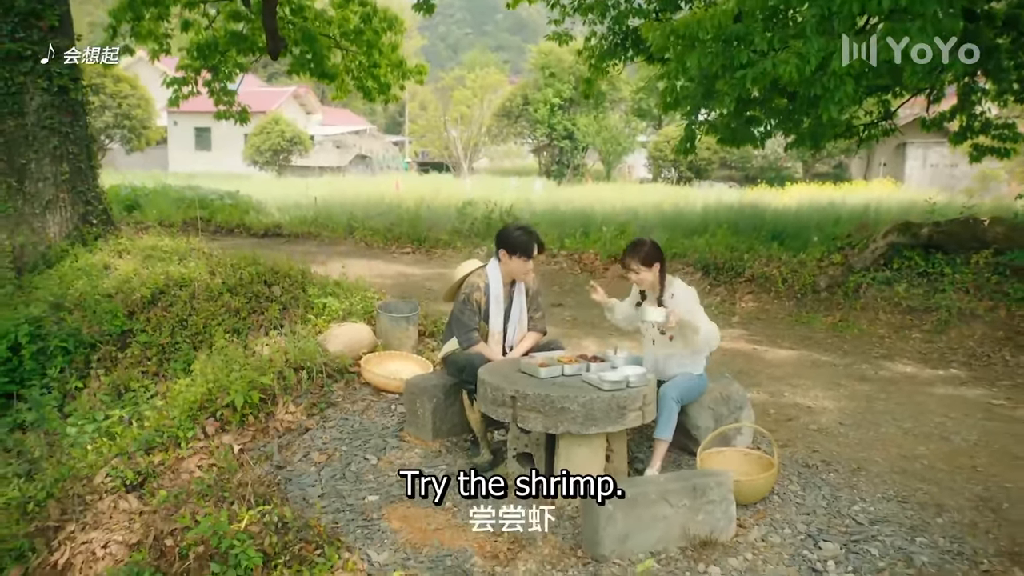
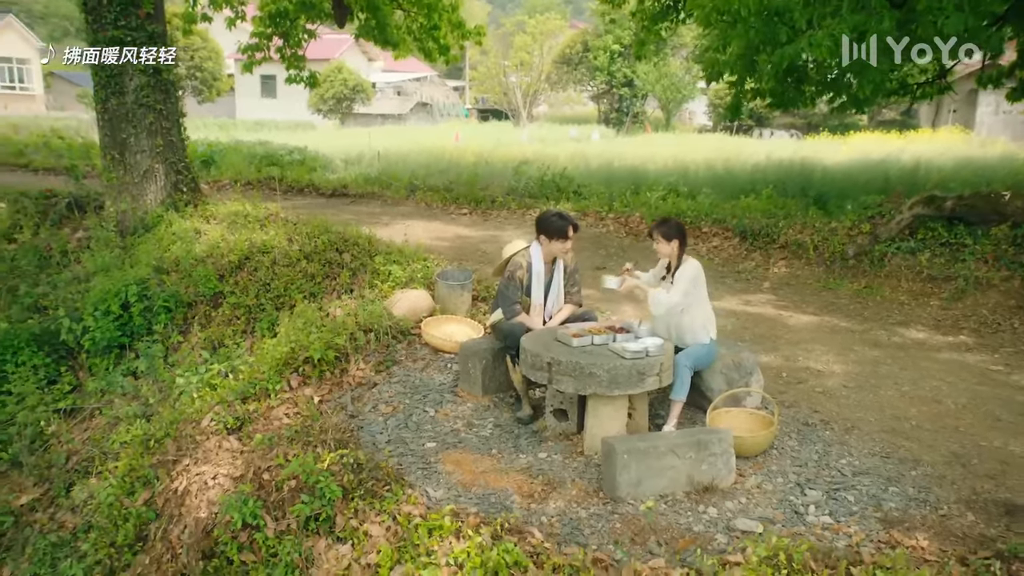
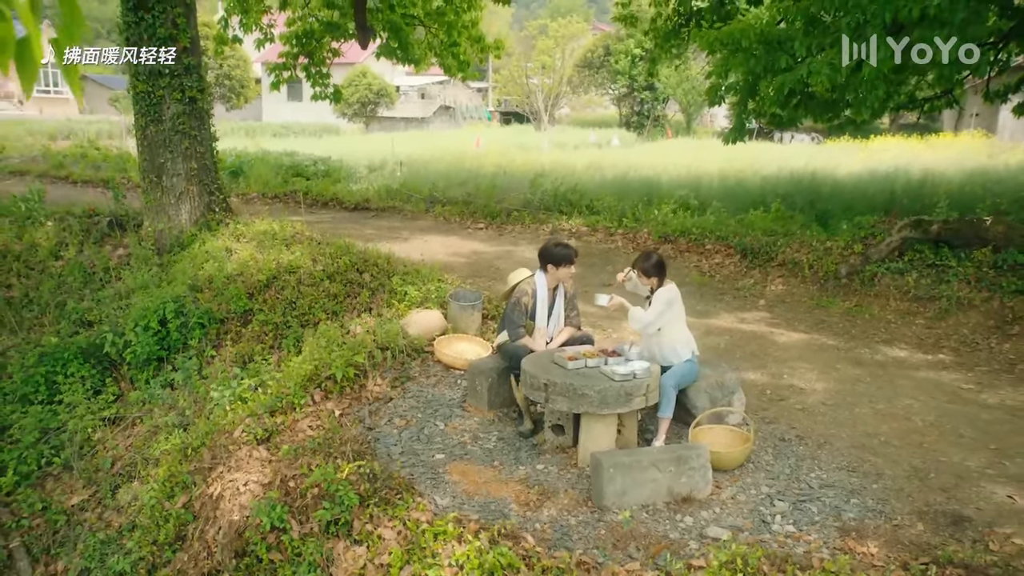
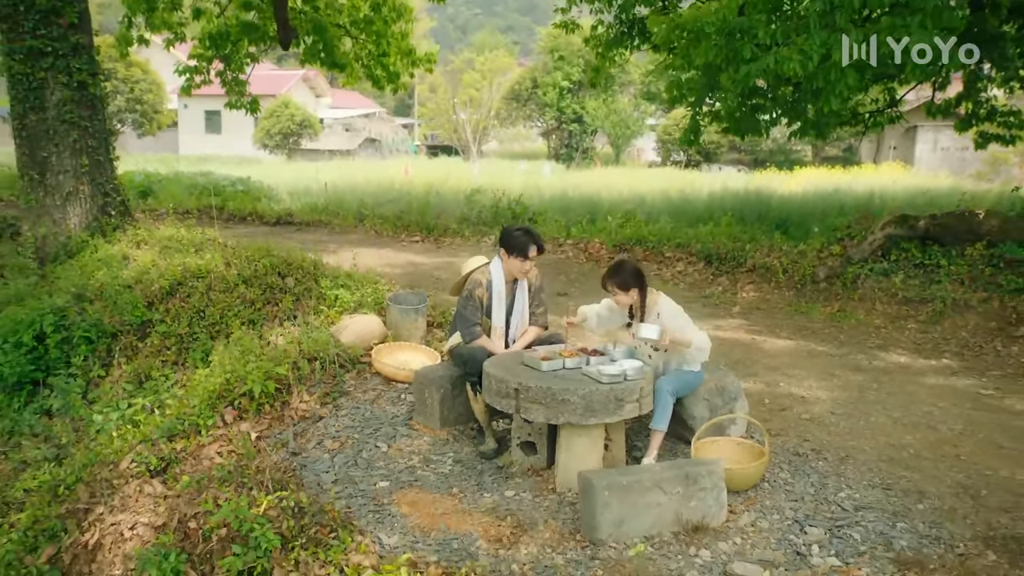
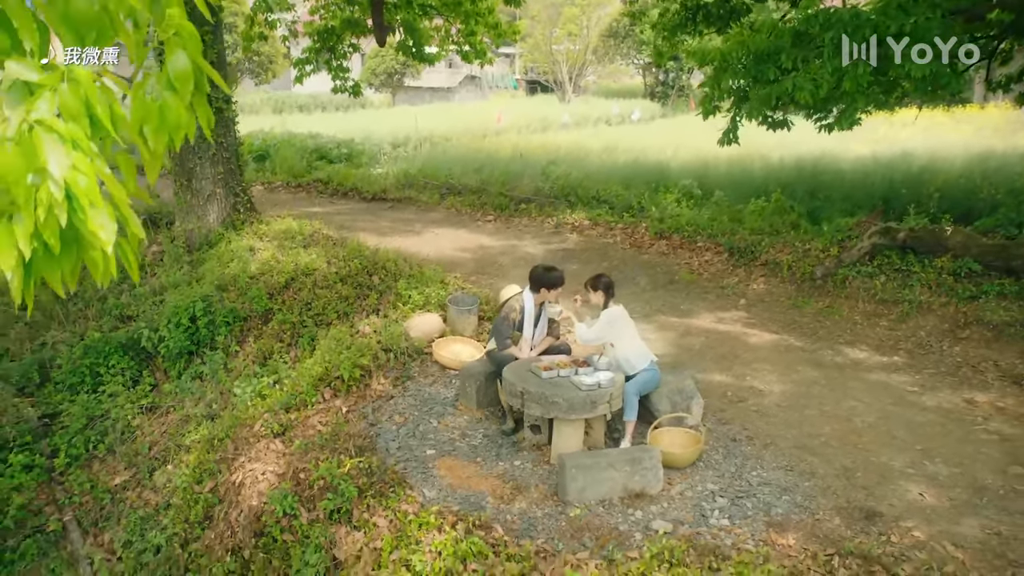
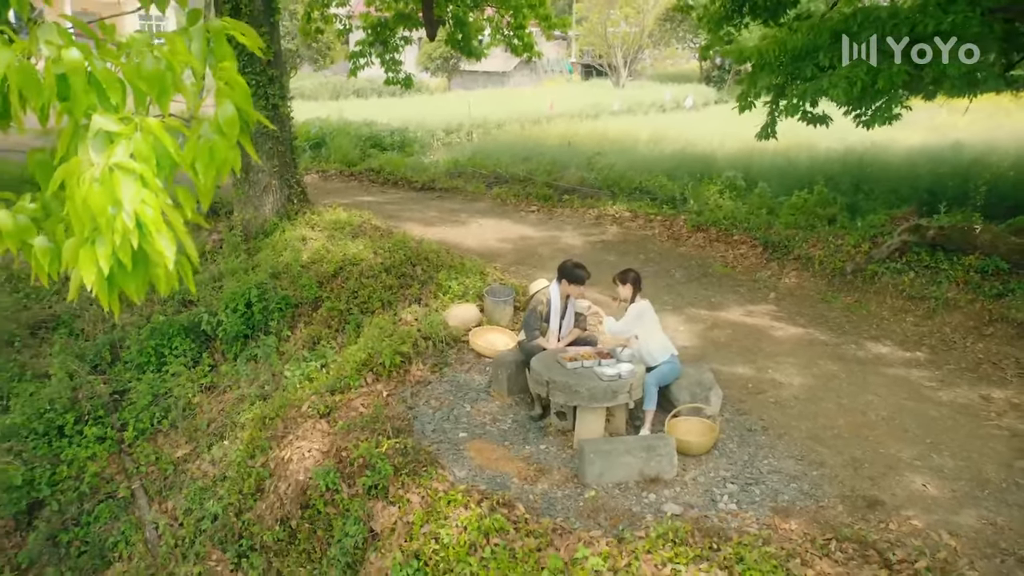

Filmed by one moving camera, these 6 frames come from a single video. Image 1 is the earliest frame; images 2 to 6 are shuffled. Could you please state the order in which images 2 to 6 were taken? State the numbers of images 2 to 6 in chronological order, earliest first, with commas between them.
4, 2, 3, 5, 6
